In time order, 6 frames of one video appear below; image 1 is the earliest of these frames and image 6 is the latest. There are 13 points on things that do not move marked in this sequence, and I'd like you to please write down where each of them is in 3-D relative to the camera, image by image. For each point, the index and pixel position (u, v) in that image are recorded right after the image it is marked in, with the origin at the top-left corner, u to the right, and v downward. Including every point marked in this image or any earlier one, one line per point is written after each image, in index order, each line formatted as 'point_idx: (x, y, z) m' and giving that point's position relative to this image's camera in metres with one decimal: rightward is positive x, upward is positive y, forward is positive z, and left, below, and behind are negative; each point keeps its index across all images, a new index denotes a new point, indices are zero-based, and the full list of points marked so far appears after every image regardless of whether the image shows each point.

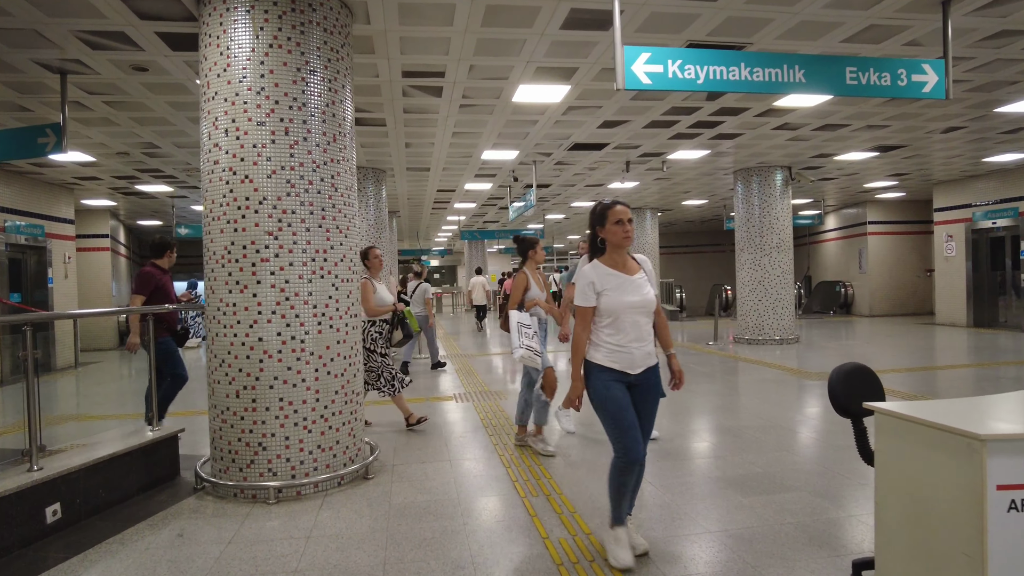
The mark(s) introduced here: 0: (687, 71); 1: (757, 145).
0: (+1.2, +1.5, +4.5) m
1: (+3.9, +2.3, +10.3) m
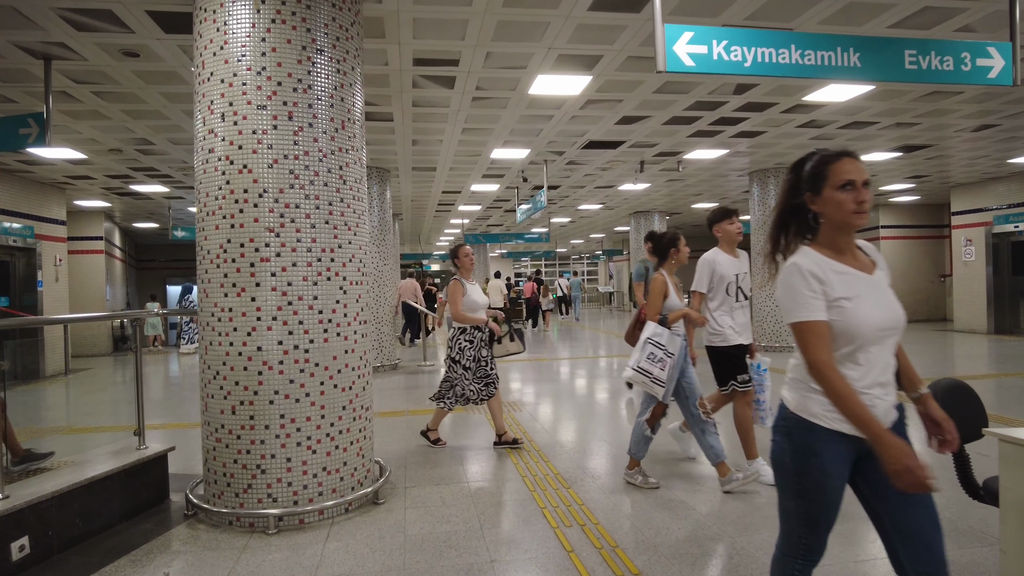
0: (+1.4, +1.5, +4.1) m
1: (+4.1, +2.2, +9.9) m
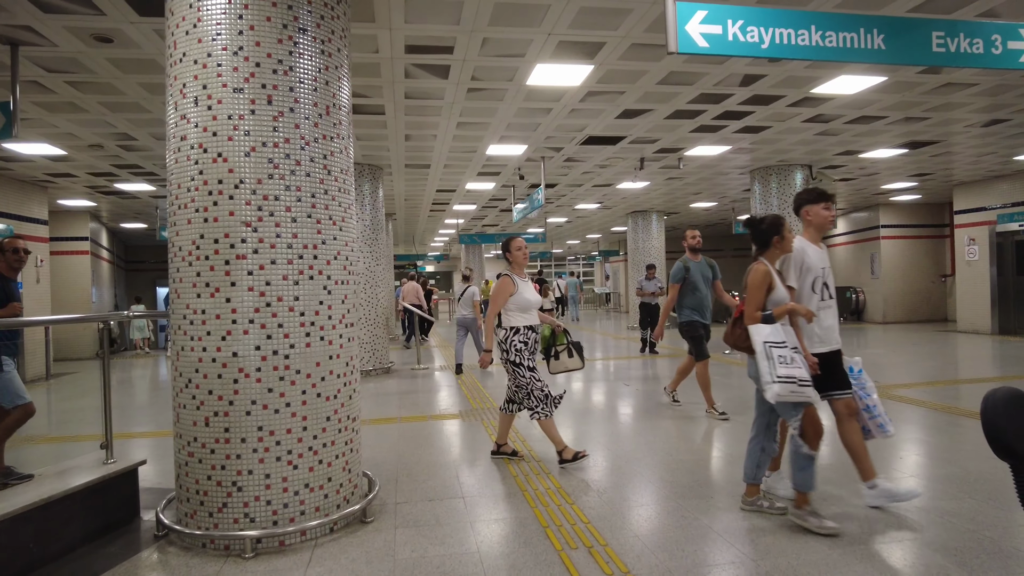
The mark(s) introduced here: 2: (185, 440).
0: (+1.4, +1.5, +3.8) m
1: (+4.0, +2.2, +9.6) m
2: (-1.8, -0.8, +3.5) m
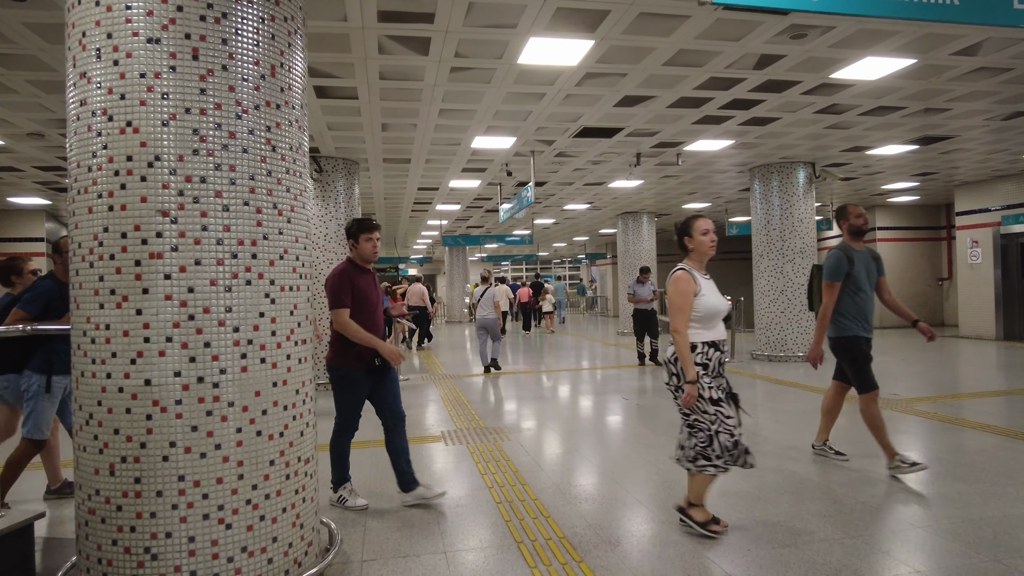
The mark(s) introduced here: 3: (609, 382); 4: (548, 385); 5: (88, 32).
0: (+1.4, +1.5, +3.1) m
1: (+3.8, +2.1, +8.9) m
2: (-1.8, -0.9, +2.7) m
3: (+1.6, -1.5, +10.4) m
4: (+0.6, -1.5, +10.1) m
5: (-1.8, +1.1, +2.8) m
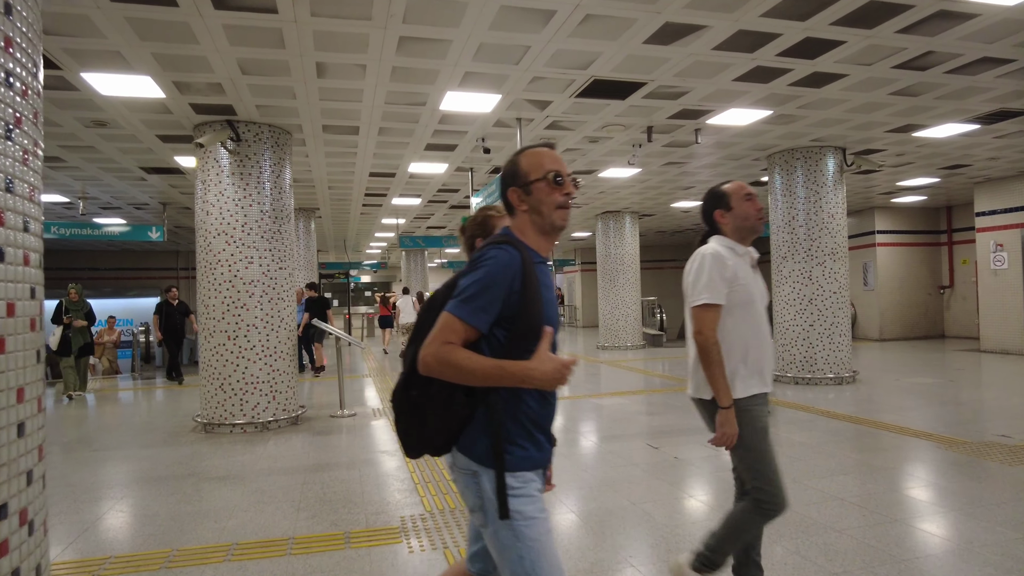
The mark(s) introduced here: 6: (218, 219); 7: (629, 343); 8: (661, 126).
0: (+1.6, +1.5, +1.1) m
1: (+3.6, +2.0, +7.1) m
2: (-1.6, -0.9, +0.5) m
3: (+1.3, -1.6, +8.3) m
4: (+0.3, -1.6, +8.0) m
5: (-1.6, +1.1, +0.6) m
6: (-3.2, +0.8, +7.0) m
7: (+2.8, -1.3, +15.3) m
8: (+1.8, +1.9, +7.6) m
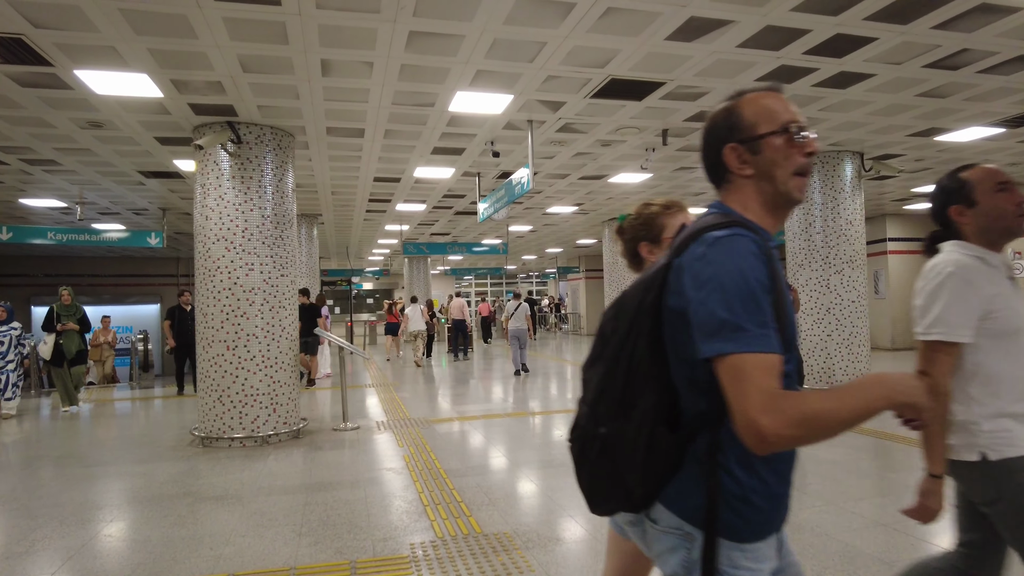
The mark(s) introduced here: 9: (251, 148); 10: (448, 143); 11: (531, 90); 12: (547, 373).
0: (+1.7, +1.5, +0.8) m
1: (+3.8, +2.0, +6.8) m
2: (-1.5, -0.9, +0.2) m
3: (+1.4, -1.7, +8.0) m
4: (+0.4, -1.7, +7.7) m
5: (-1.5, +1.1, +0.3) m
6: (-3.1, +0.7, +6.7) m
7: (+2.9, -1.5, +15.0) m
8: (+1.9, +1.8, +7.4) m
9: (-2.8, +1.5, +6.9) m
10: (-0.8, +1.7, +7.7) m
11: (+0.2, +1.8, +5.9) m
12: (+0.8, -1.8, +13.8) m
